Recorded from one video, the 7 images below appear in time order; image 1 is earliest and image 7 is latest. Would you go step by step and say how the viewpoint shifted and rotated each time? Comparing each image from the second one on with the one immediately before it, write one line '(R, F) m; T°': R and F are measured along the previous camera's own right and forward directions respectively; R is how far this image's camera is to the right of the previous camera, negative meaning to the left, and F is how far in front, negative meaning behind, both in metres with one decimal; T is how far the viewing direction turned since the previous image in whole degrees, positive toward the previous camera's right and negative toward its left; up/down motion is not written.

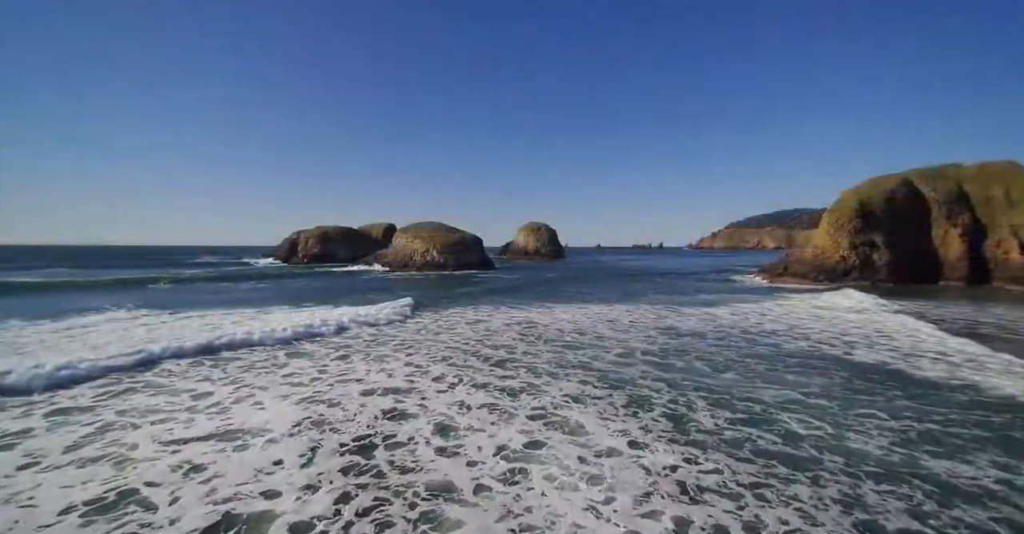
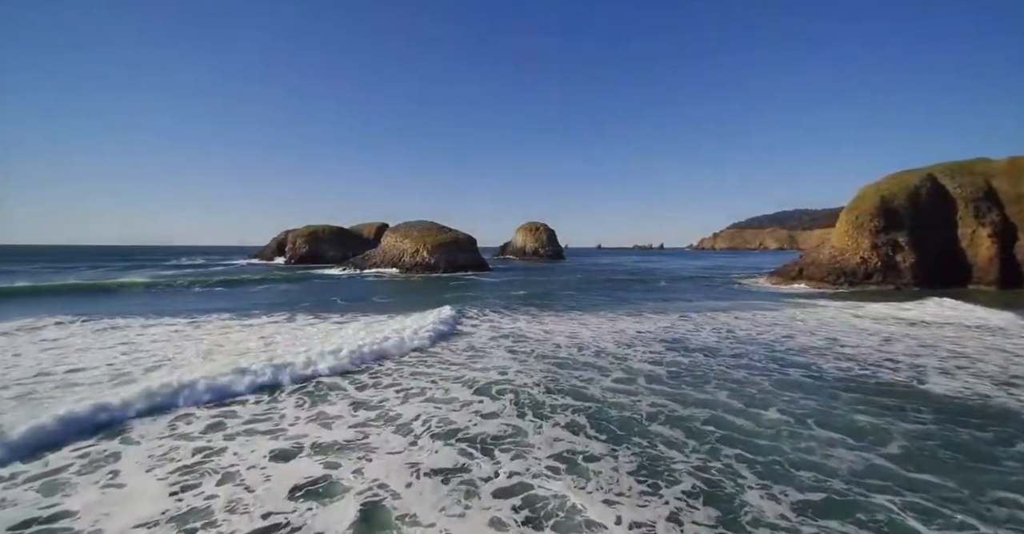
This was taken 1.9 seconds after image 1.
(+0.4, +2.7) m; 0°
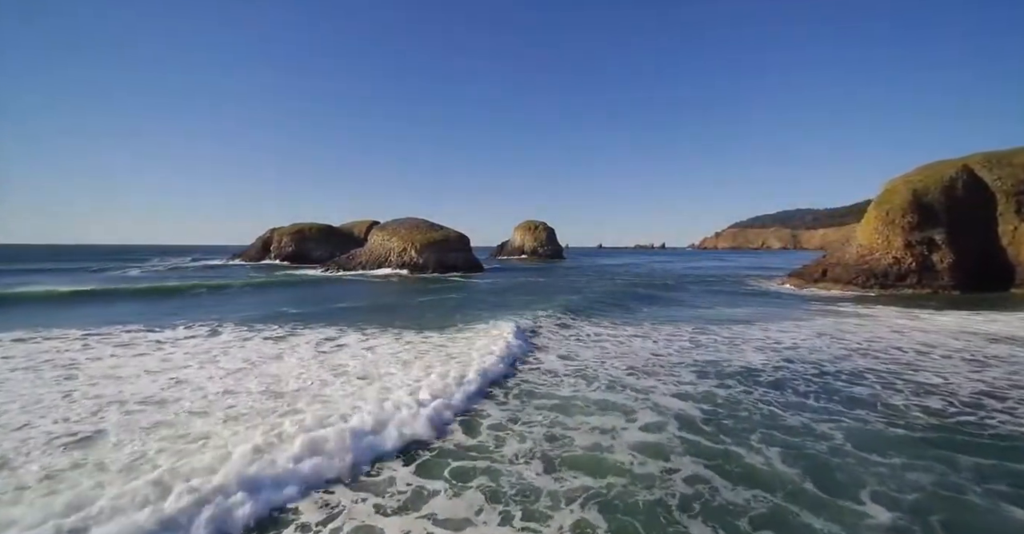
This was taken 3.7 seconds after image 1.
(+0.4, +3.2) m; 0°
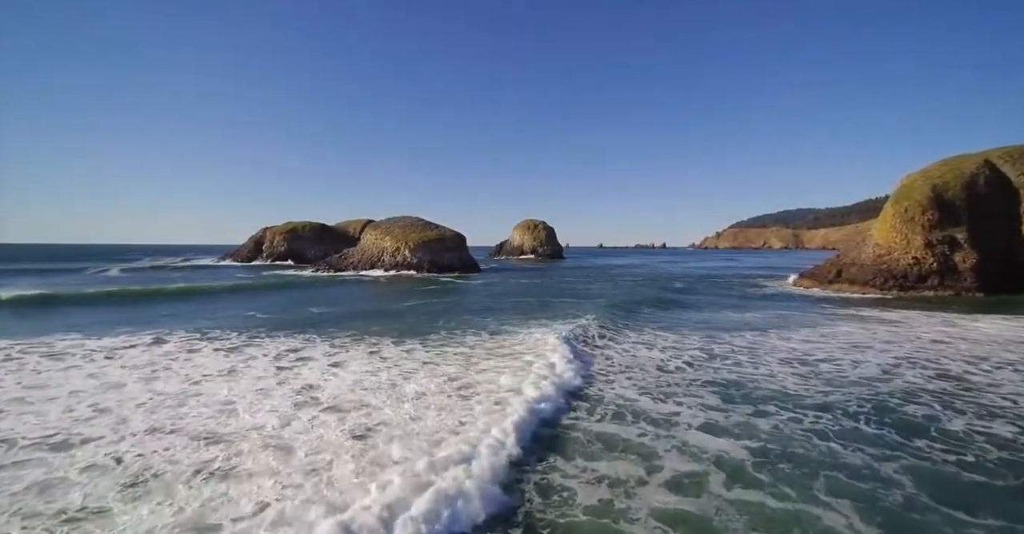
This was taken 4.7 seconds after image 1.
(+0.2, +1.6) m; 0°
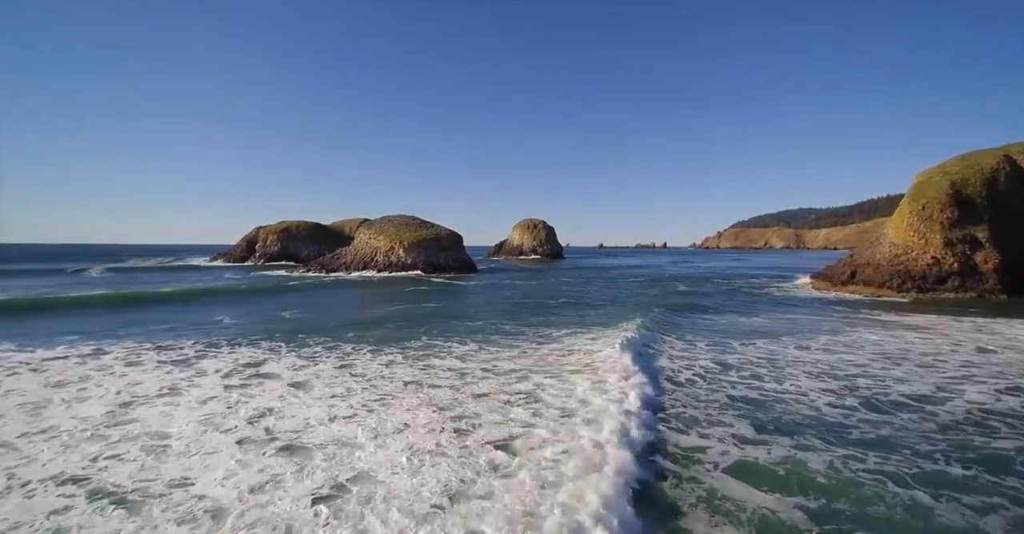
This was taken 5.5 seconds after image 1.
(+0.2, +1.4) m; 0°
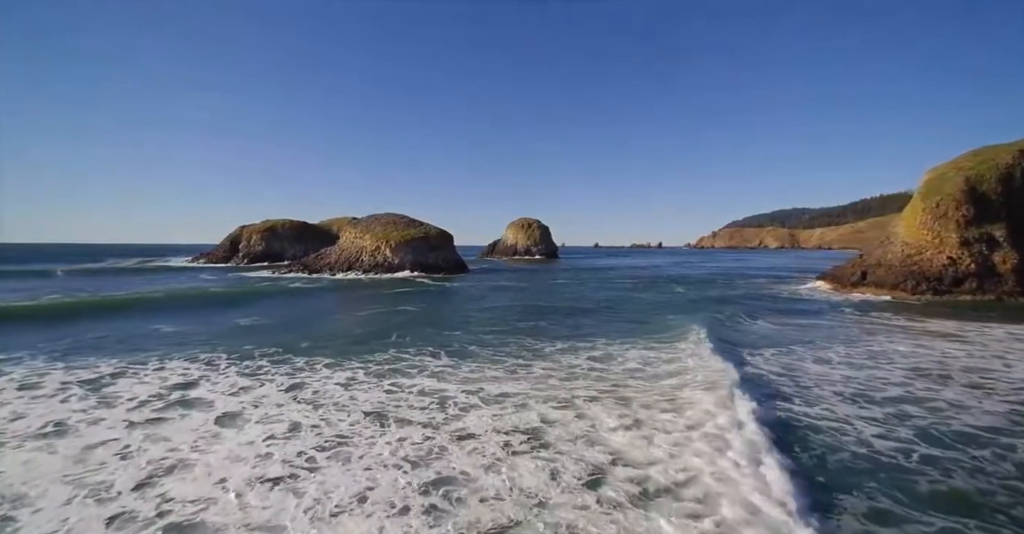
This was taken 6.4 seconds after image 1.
(+0.2, +1.7) m; +1°
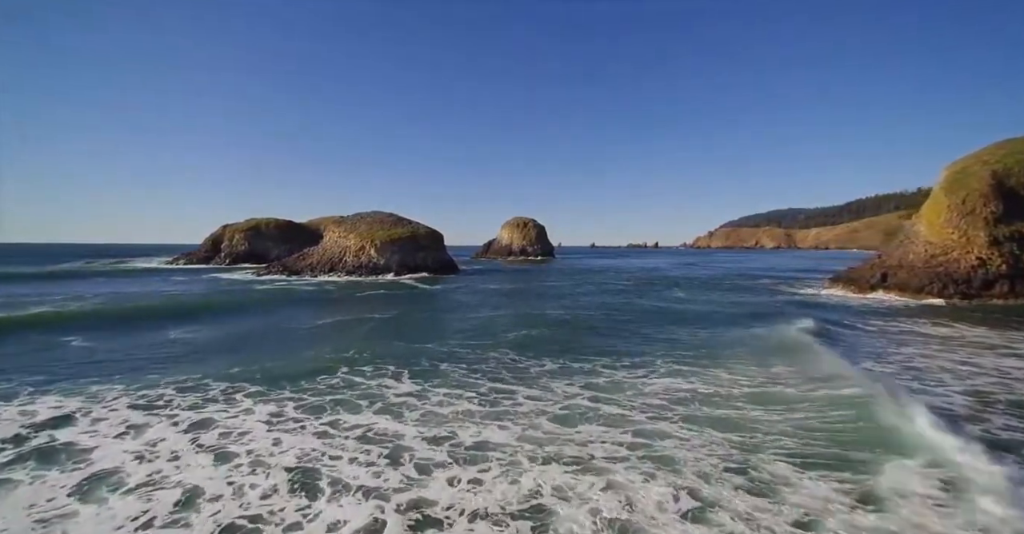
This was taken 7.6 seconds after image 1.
(+0.2, +2.1) m; 0°
